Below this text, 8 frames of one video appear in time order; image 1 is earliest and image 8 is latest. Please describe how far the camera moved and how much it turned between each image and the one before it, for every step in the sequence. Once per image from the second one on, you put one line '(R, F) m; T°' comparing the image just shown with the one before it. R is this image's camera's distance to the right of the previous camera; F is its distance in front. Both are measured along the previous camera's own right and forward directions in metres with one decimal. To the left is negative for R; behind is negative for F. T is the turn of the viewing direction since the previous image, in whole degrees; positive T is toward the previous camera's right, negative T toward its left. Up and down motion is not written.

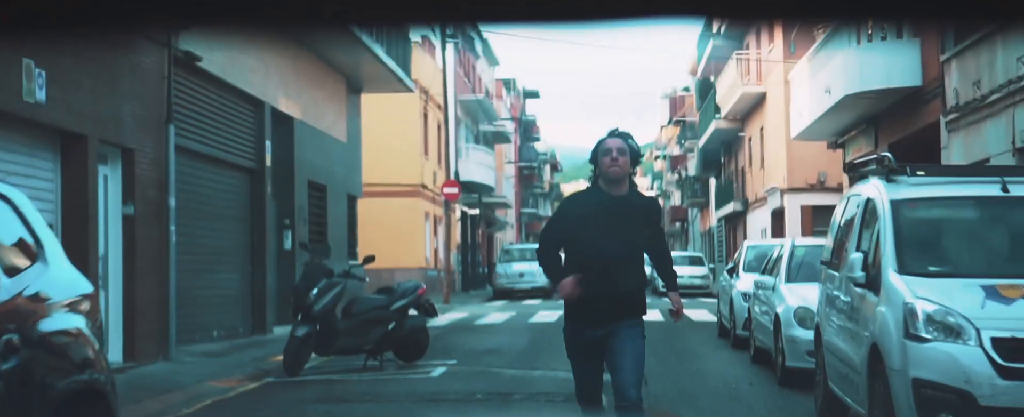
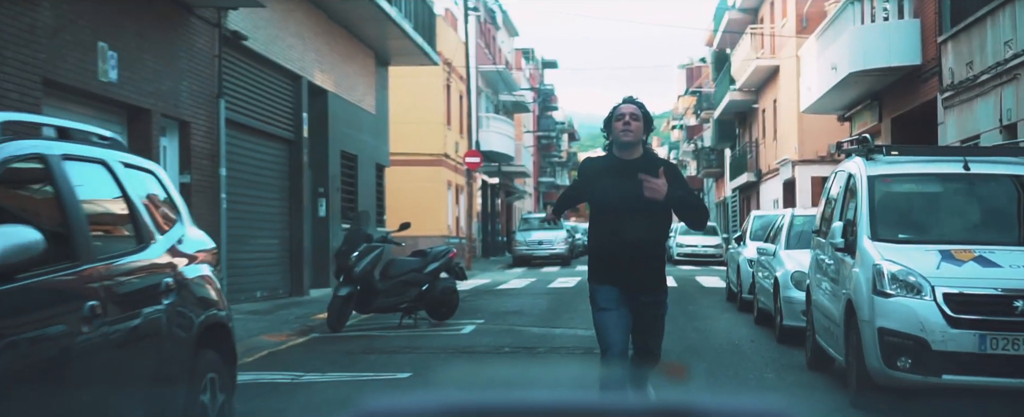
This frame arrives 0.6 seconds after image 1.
(-0.1, -1.1) m; -1°
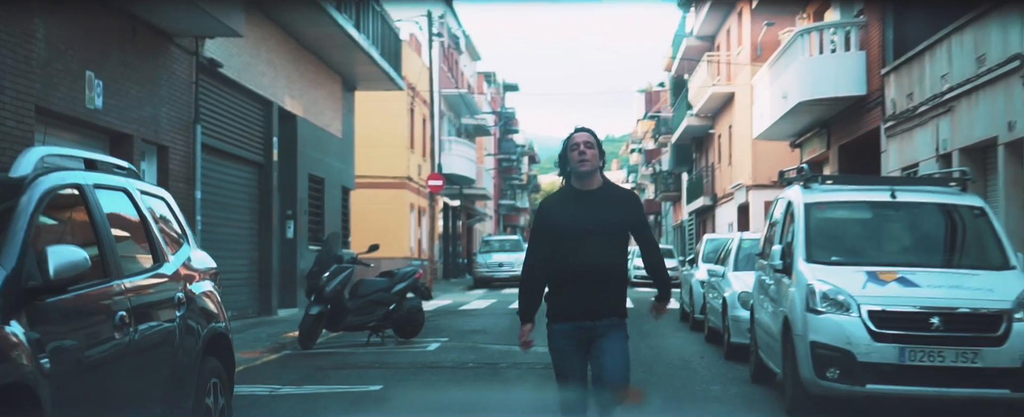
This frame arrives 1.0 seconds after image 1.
(-0.1, -0.7) m; +2°
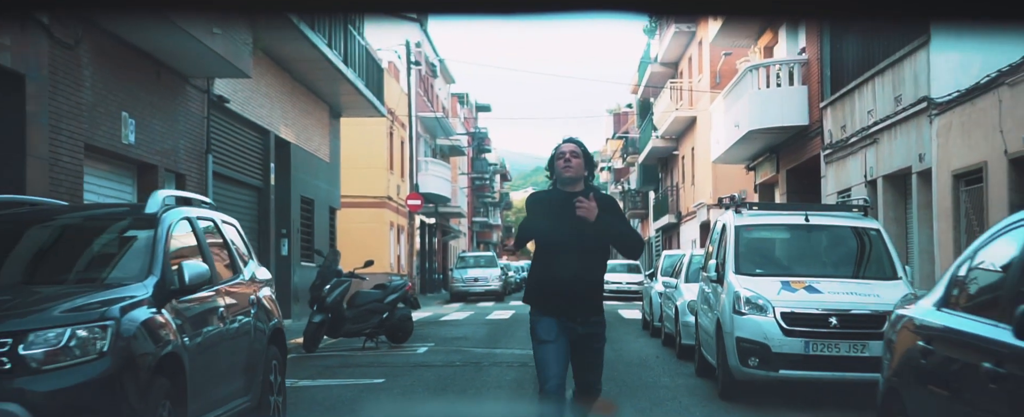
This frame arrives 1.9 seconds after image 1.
(-0.1, -1.9) m; +2°
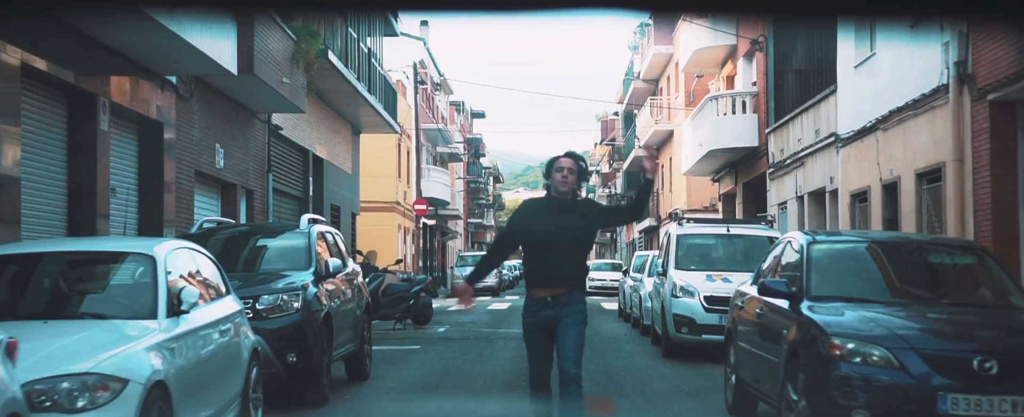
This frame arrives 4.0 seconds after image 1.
(-0.2, -4.2) m; +1°
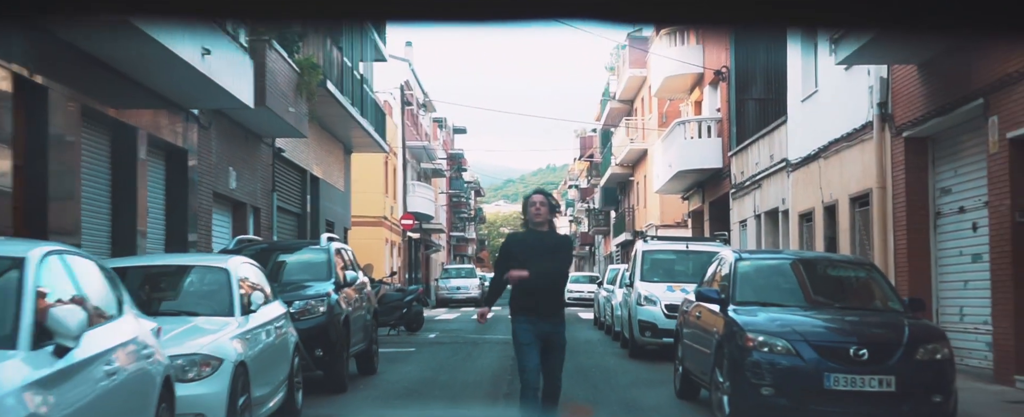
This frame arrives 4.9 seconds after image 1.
(-0.1, -2.1) m; +1°
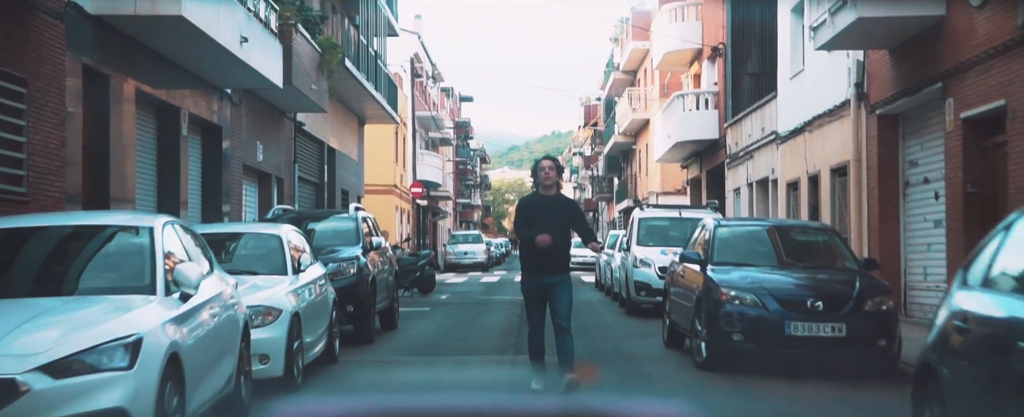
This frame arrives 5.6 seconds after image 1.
(0.0, -1.5) m; 0°
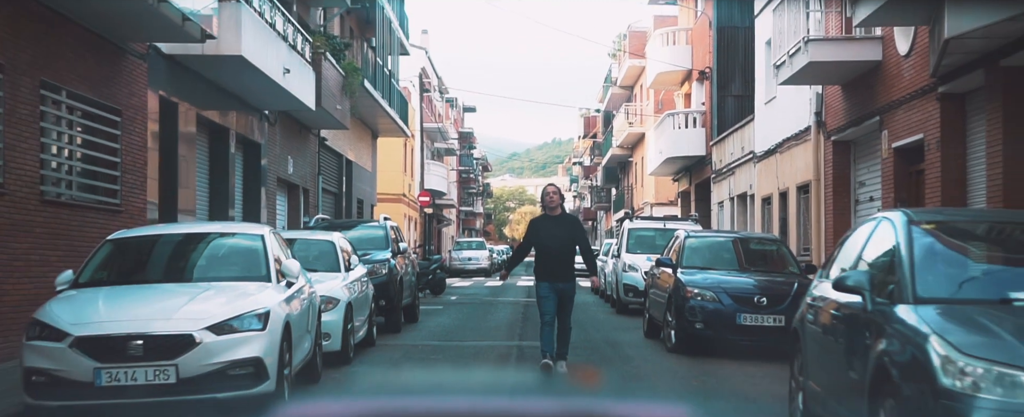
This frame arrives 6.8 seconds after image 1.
(-0.1, -2.5) m; 0°
